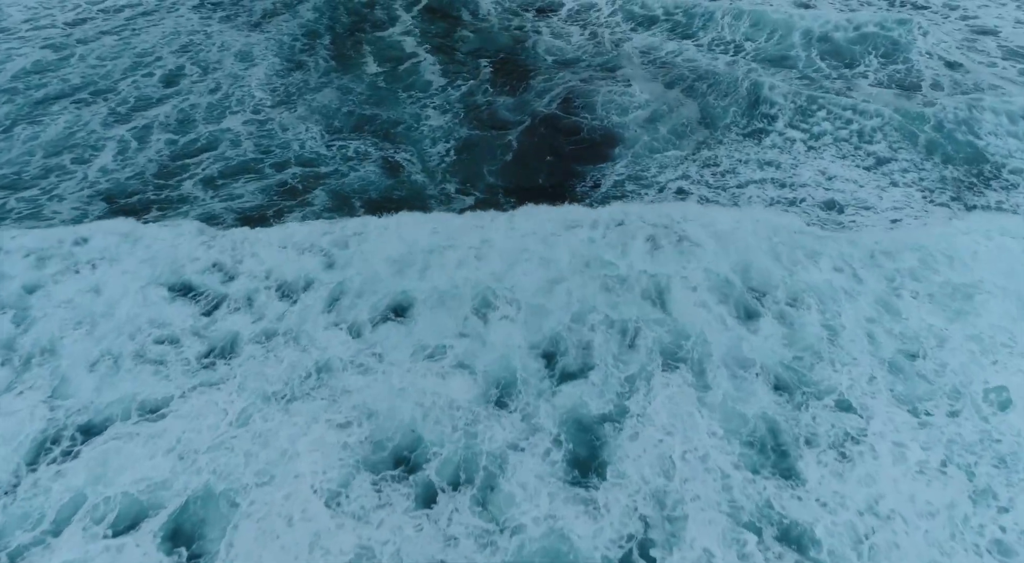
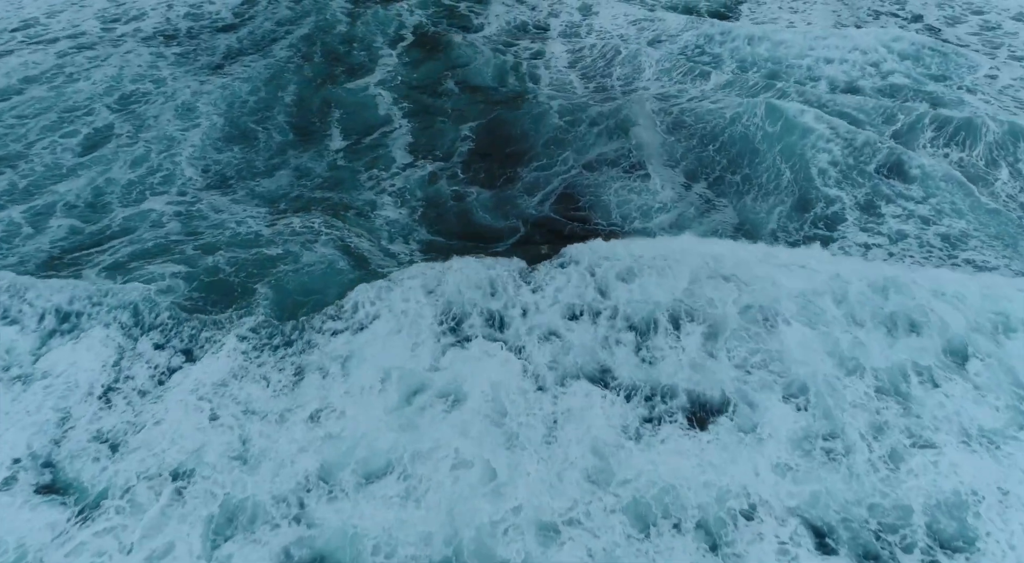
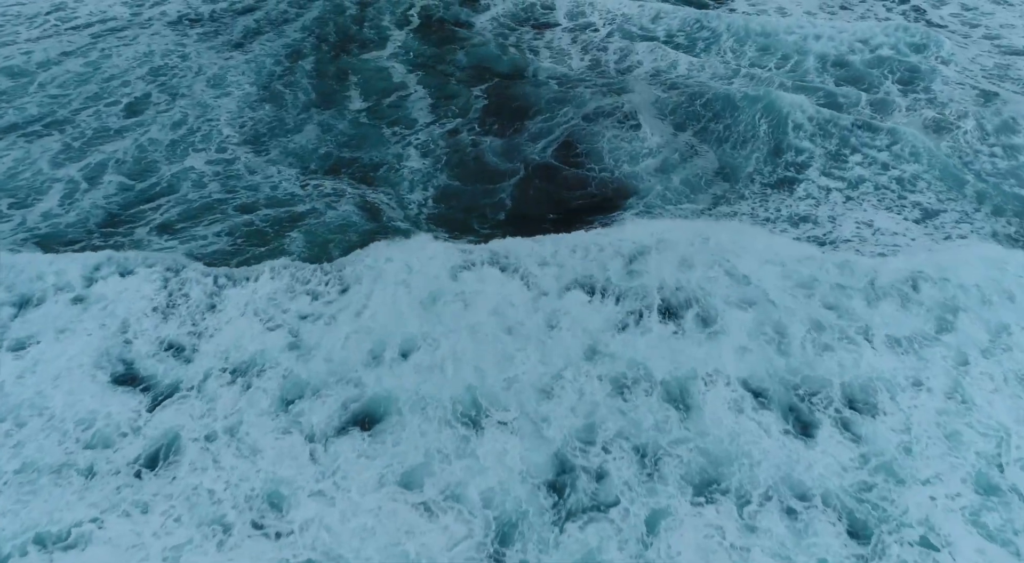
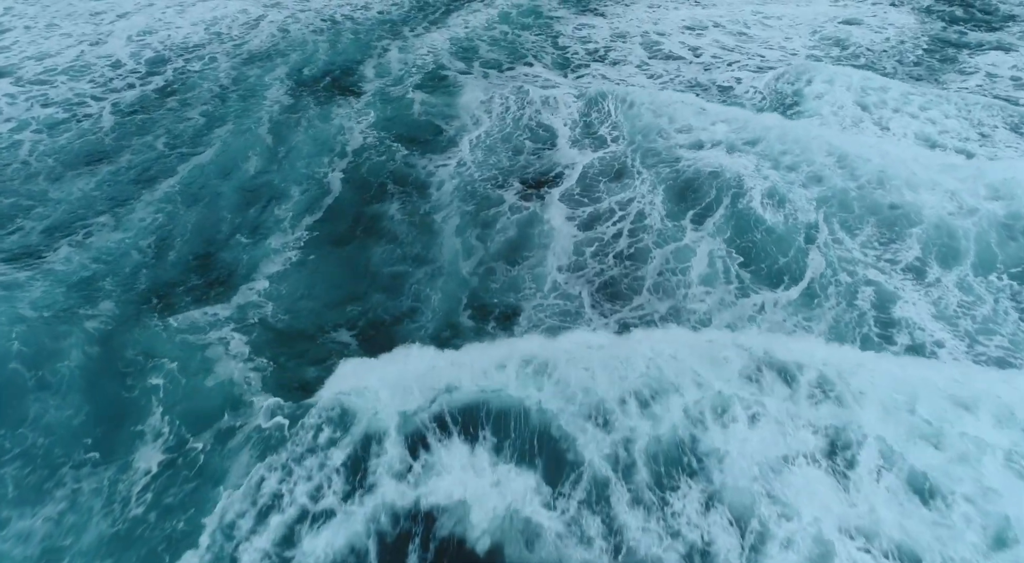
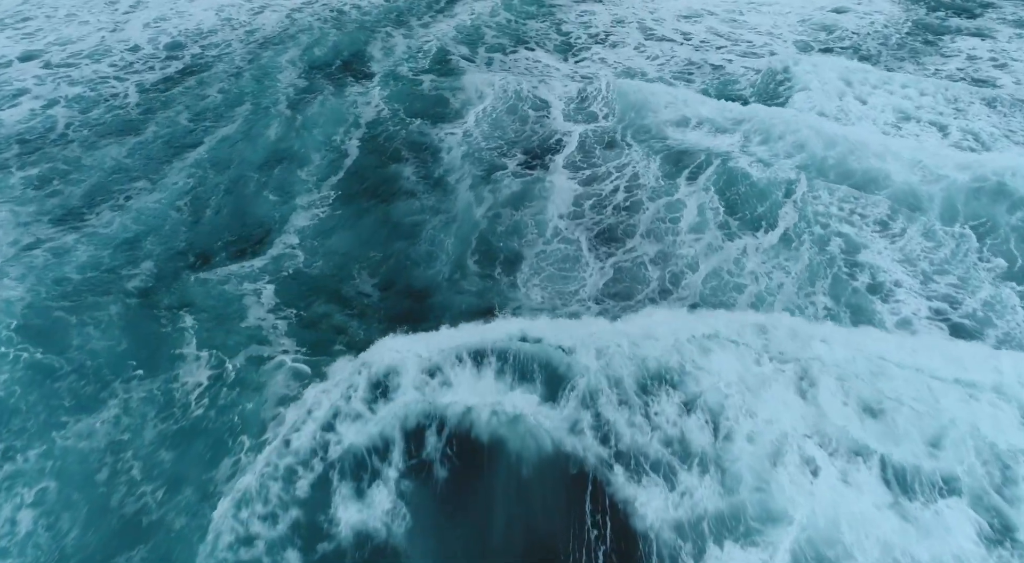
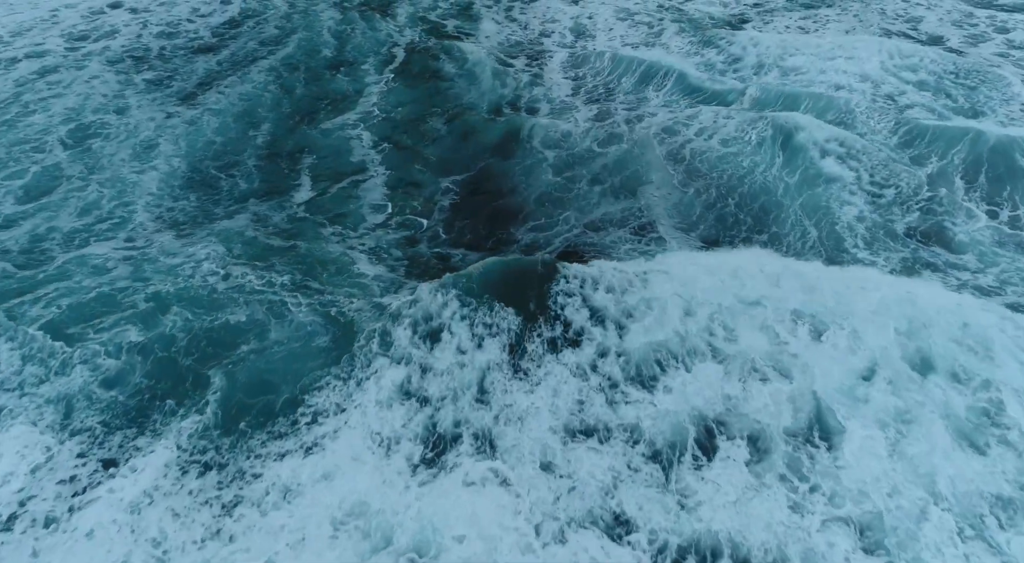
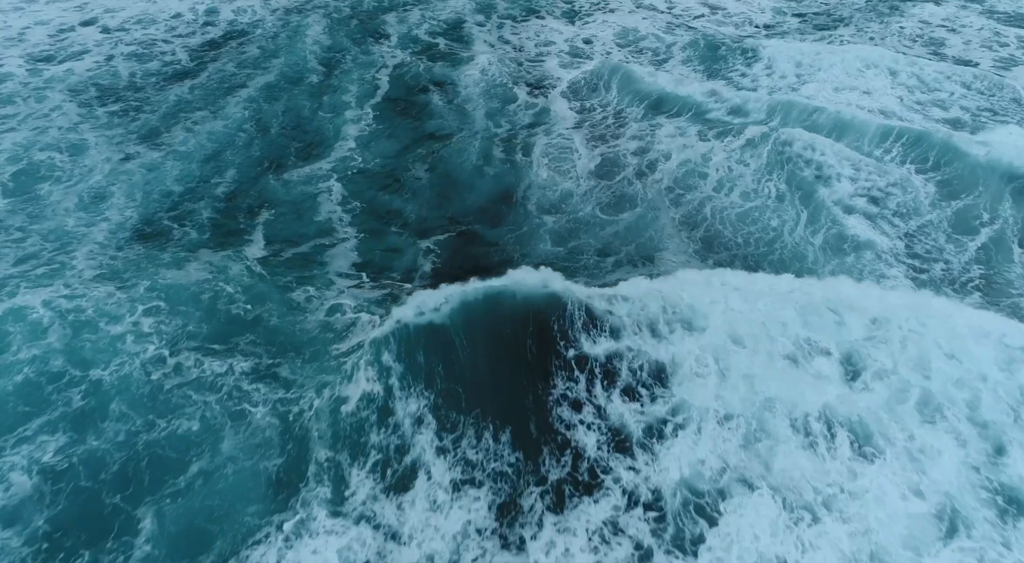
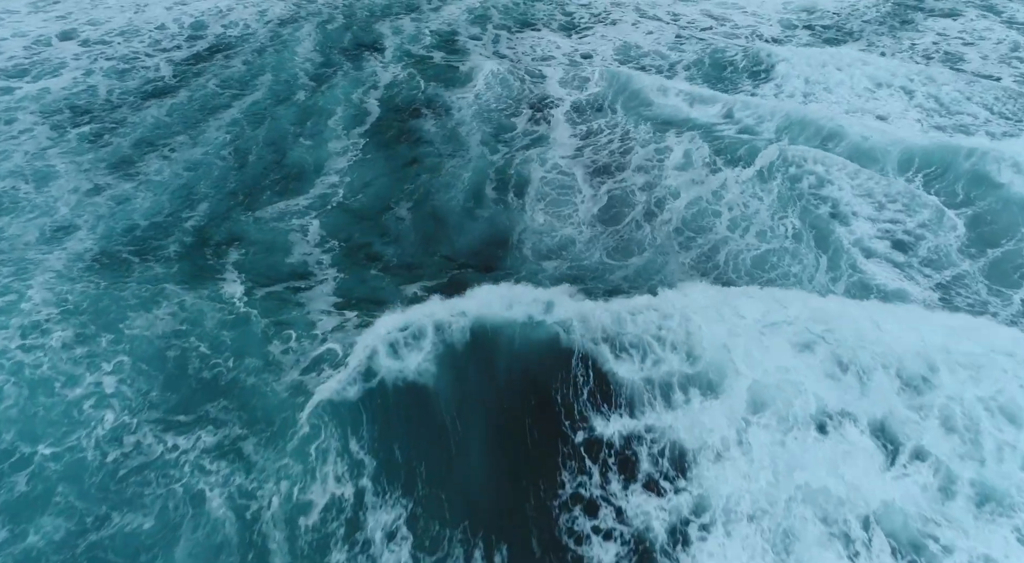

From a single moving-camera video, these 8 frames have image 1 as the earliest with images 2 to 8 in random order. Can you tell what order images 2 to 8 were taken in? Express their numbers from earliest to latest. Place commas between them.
3, 2, 6, 7, 8, 5, 4
